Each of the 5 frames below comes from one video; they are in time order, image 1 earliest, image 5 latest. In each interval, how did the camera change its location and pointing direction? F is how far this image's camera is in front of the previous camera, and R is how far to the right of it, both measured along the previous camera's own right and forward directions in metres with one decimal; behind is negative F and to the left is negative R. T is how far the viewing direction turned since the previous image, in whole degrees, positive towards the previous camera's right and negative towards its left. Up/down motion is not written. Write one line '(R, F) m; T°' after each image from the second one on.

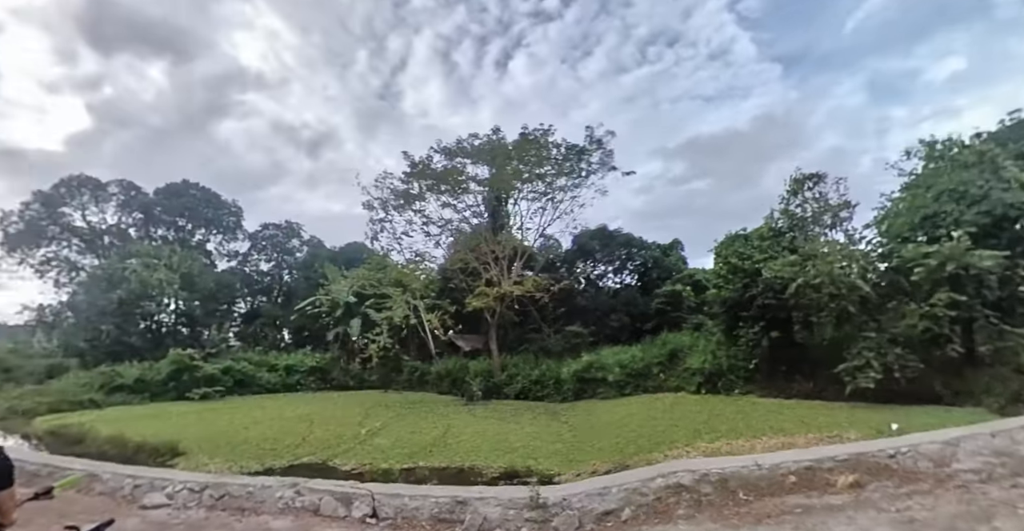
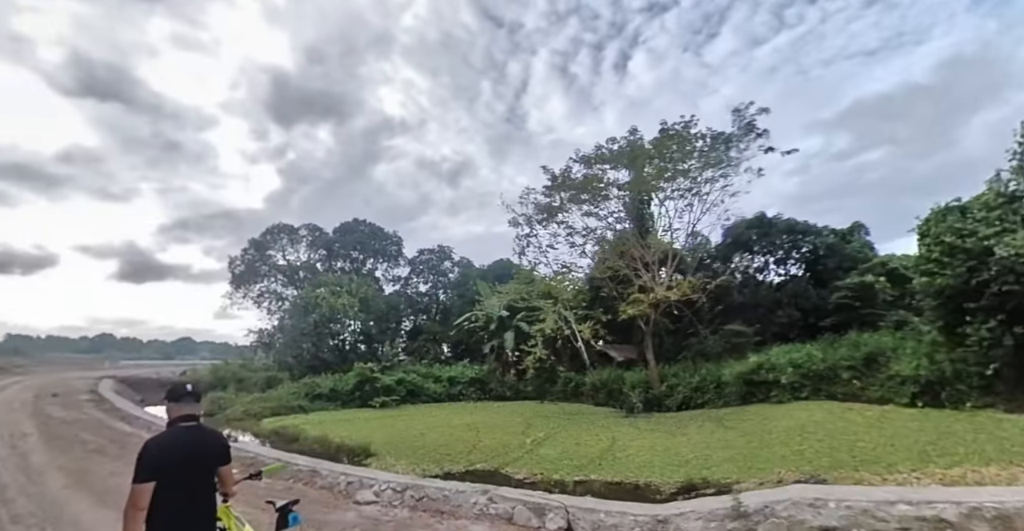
(-0.8, +0.5) m; -17°
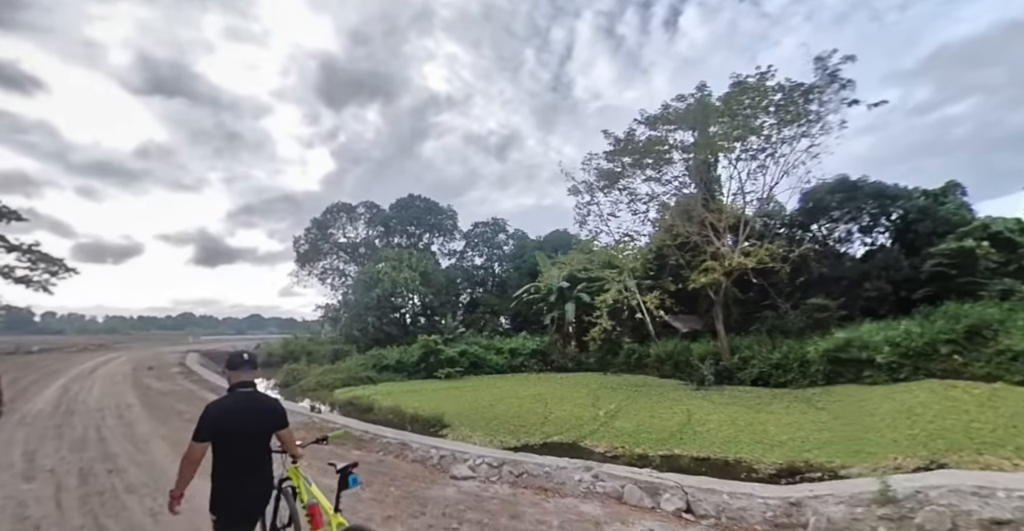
(-0.7, +0.6) m; -6°
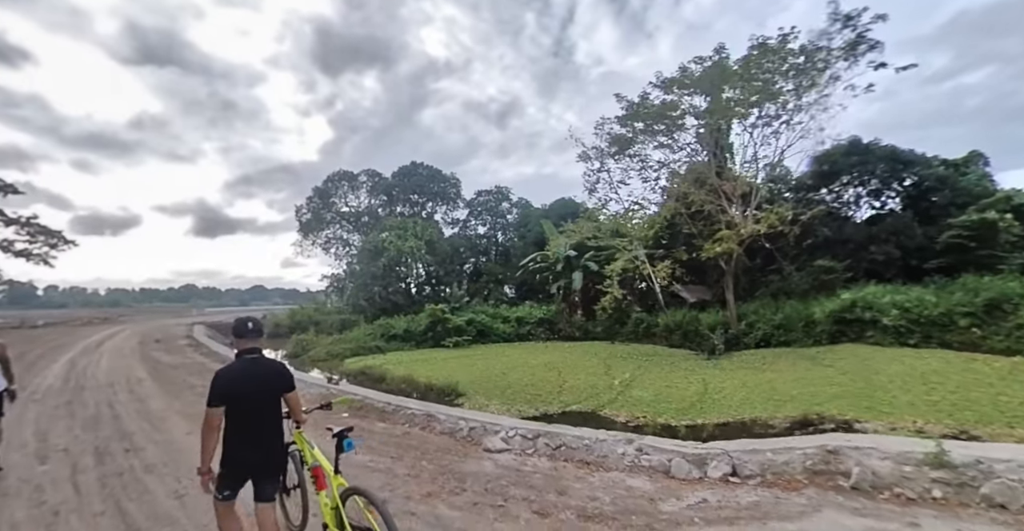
(-0.5, +0.5) m; 0°
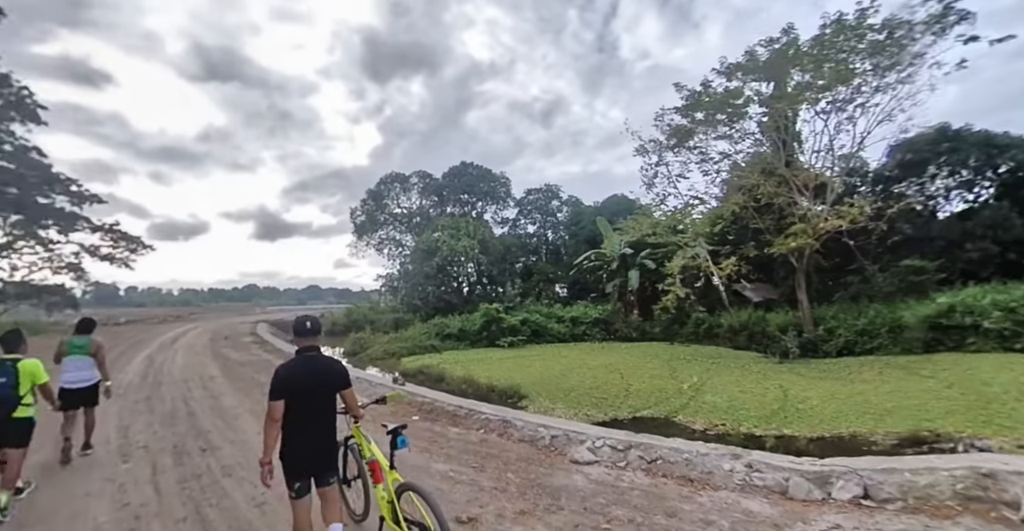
(-0.5, +0.5) m; -6°
